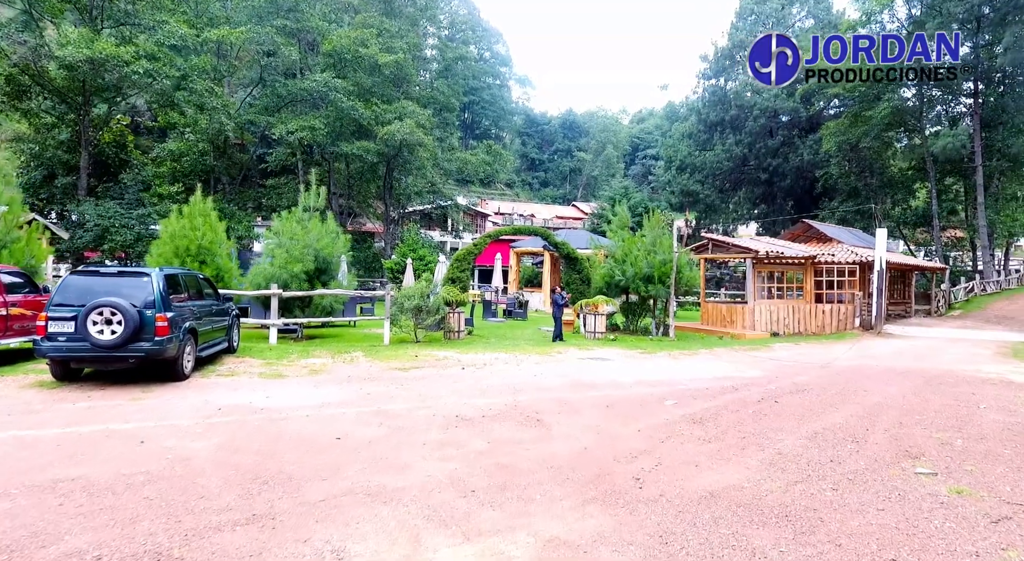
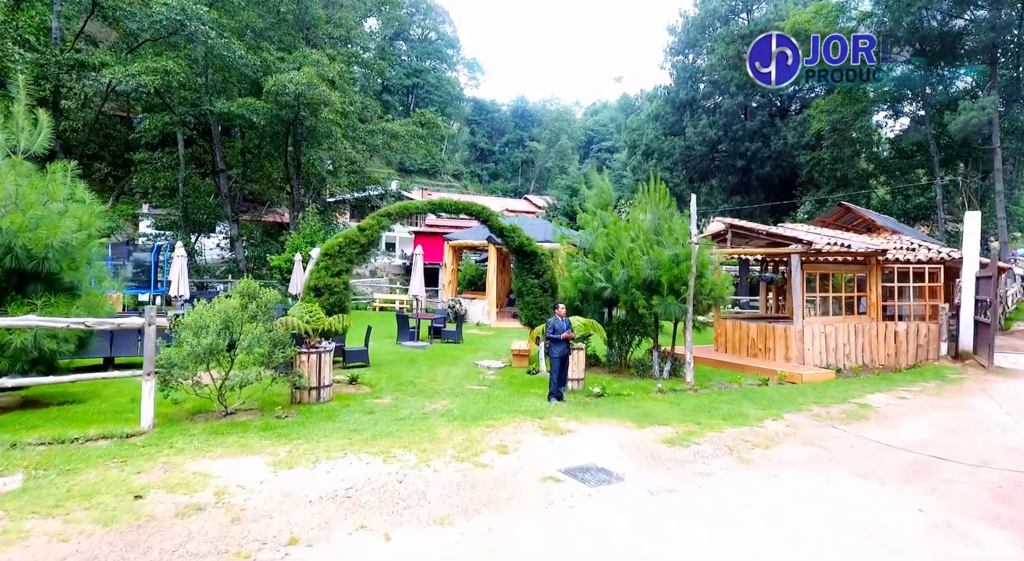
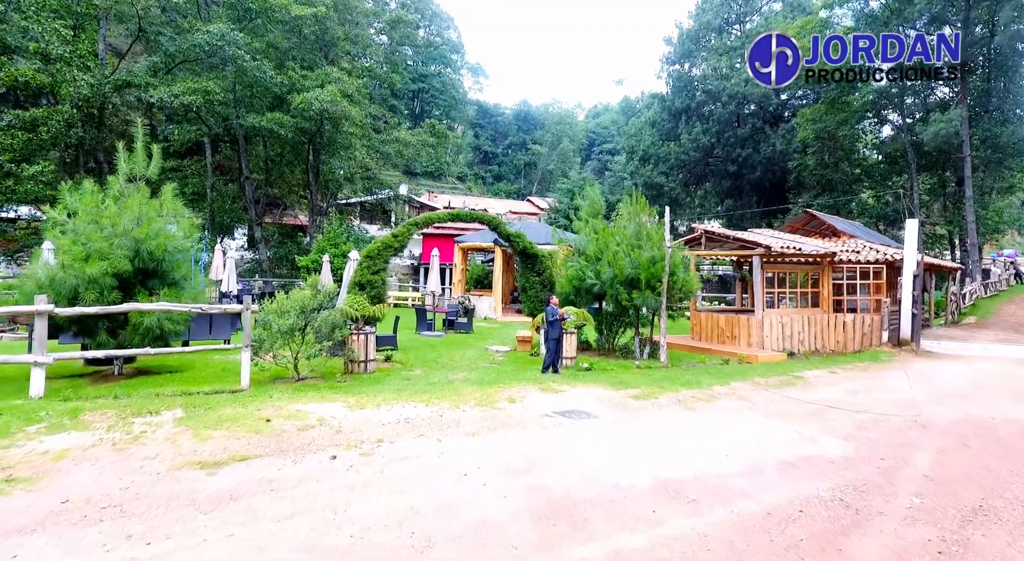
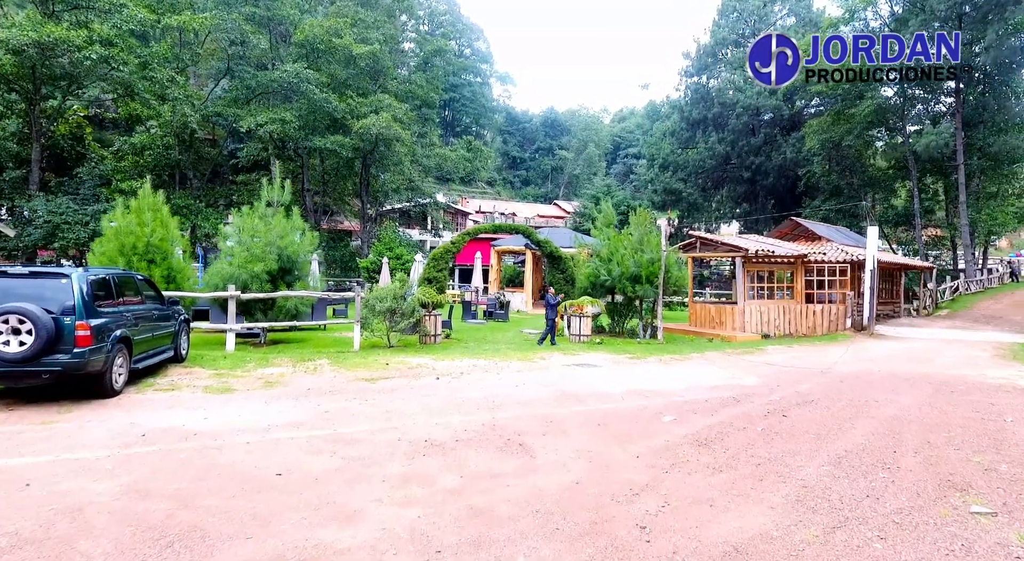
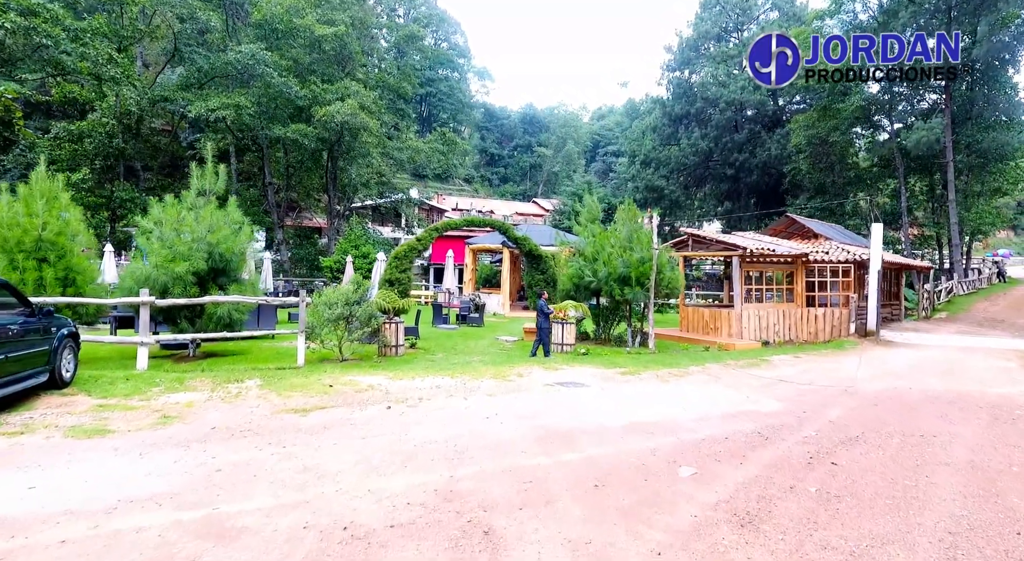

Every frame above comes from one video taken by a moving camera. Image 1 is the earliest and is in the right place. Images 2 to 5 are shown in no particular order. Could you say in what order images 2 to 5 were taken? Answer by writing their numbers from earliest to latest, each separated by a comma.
4, 5, 3, 2
